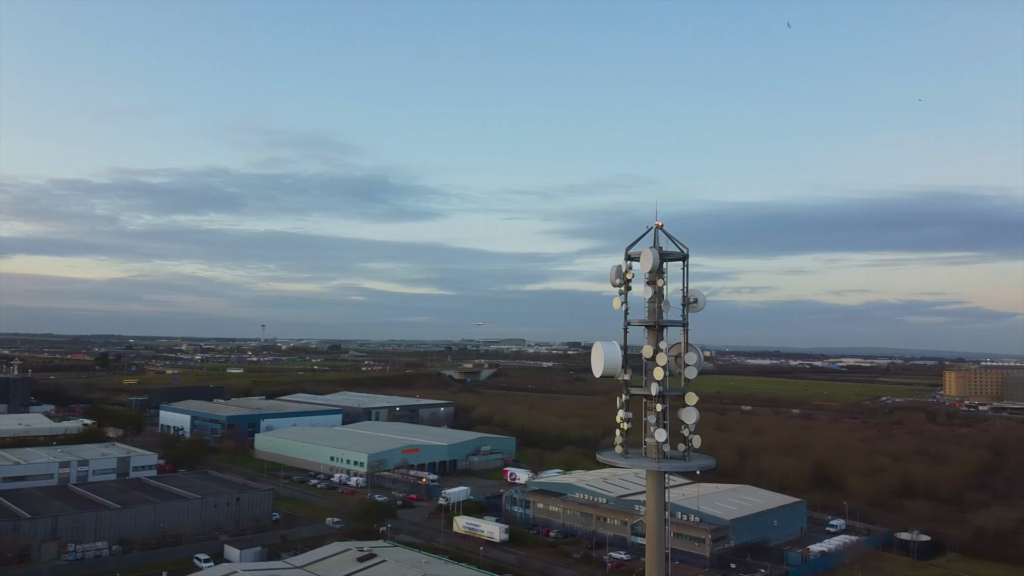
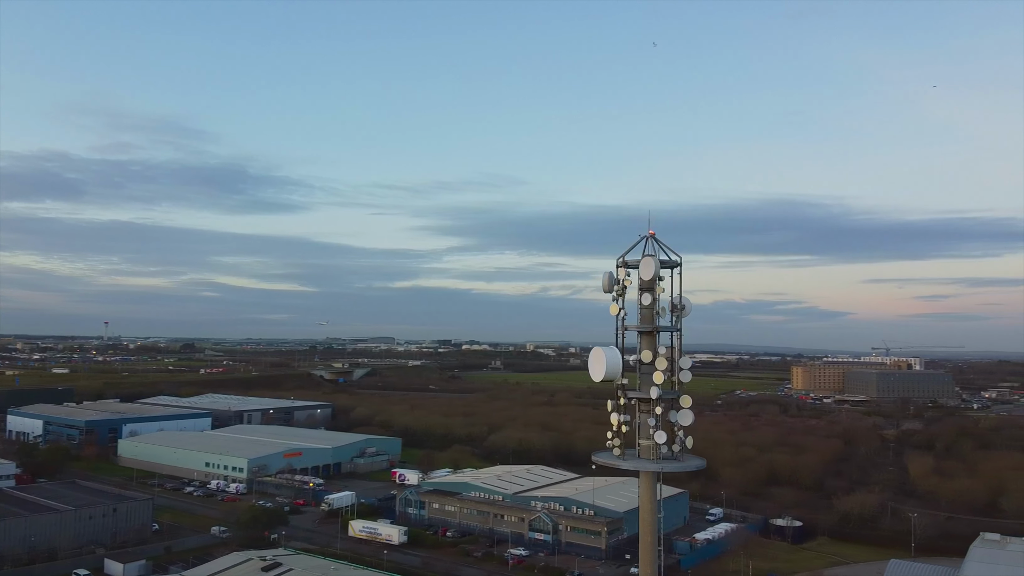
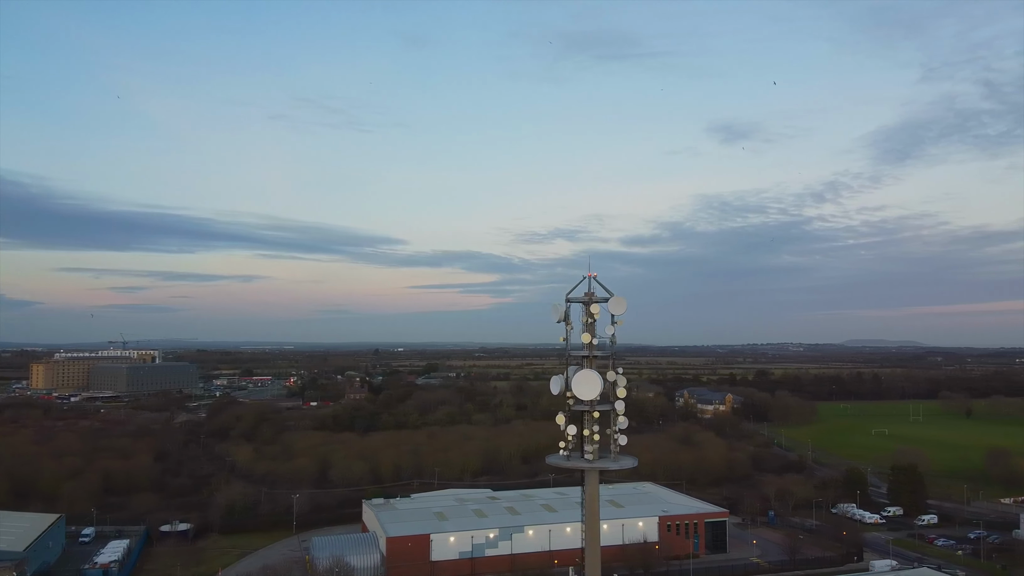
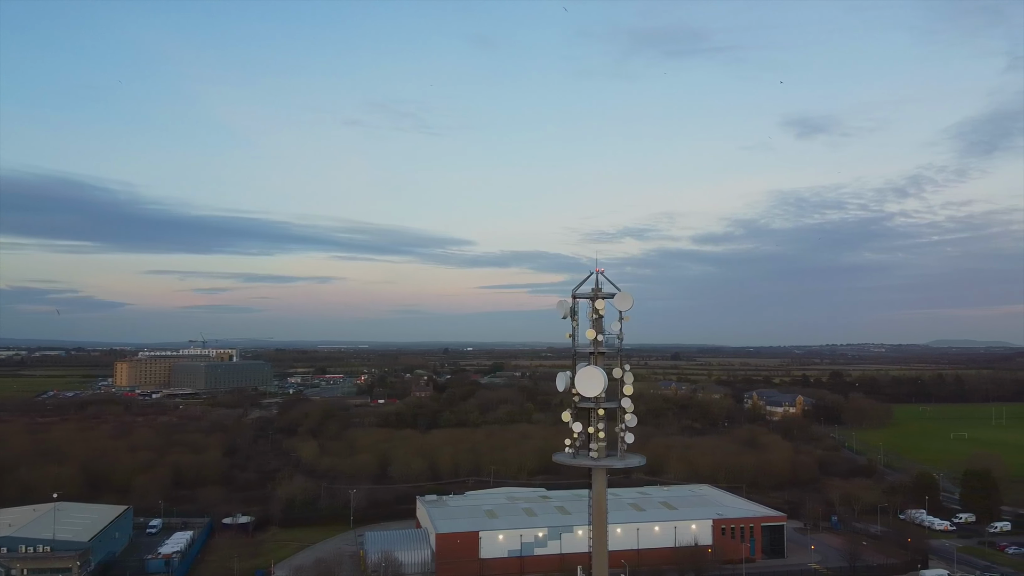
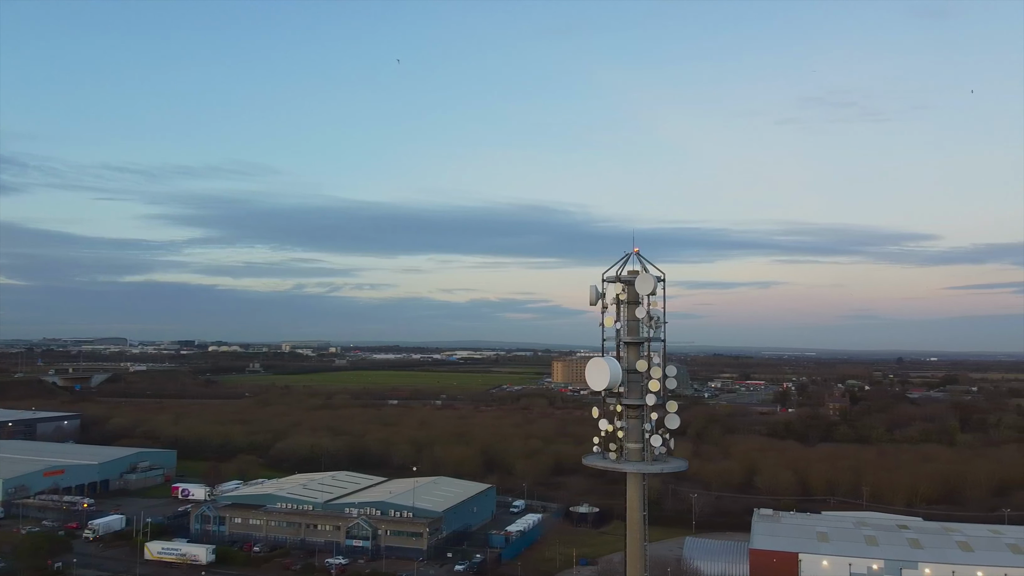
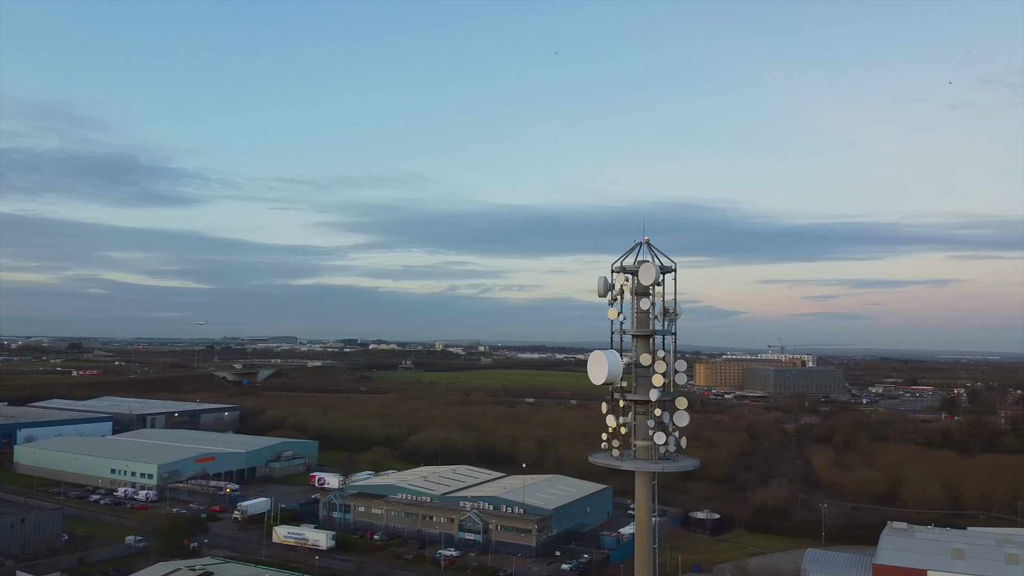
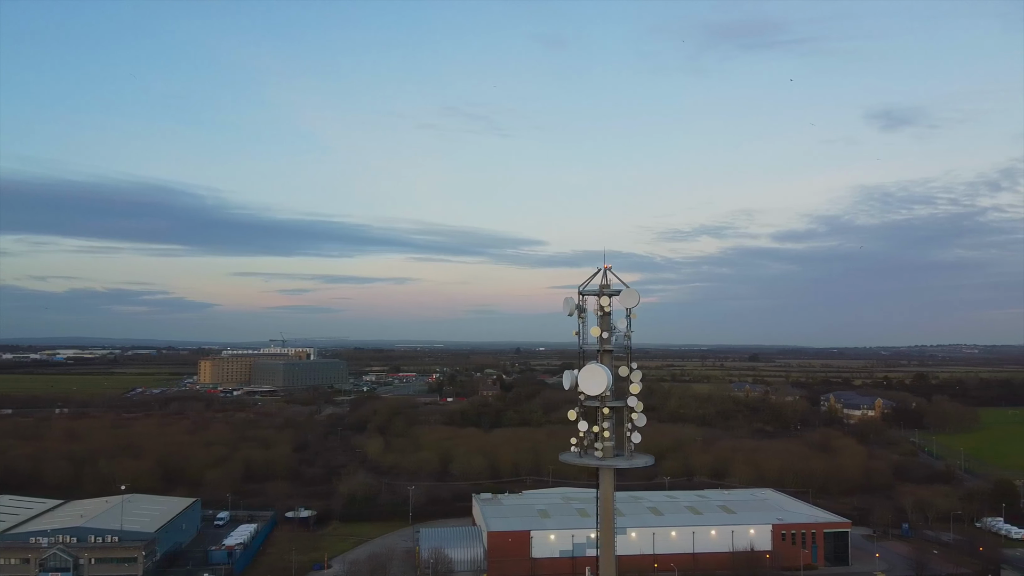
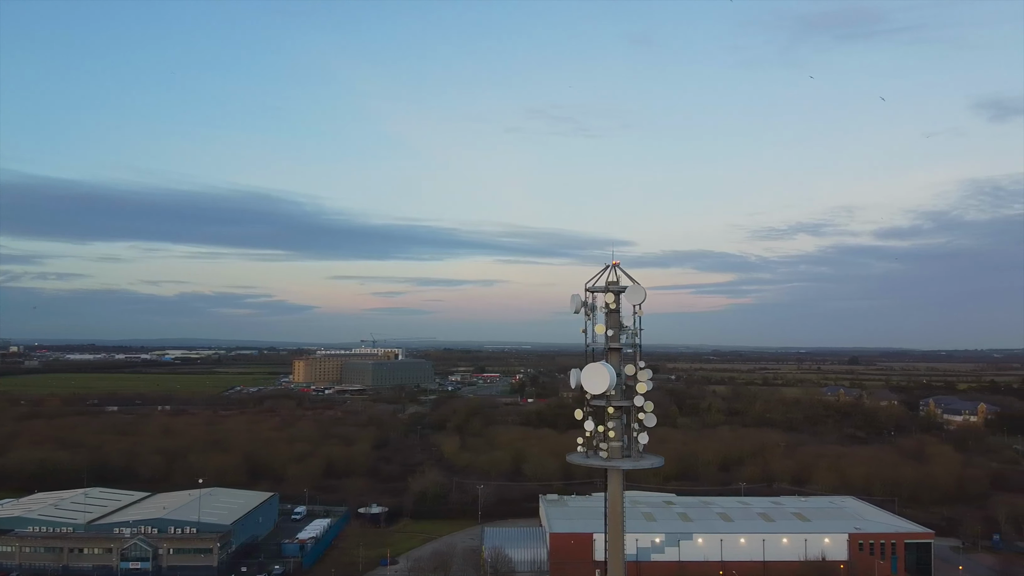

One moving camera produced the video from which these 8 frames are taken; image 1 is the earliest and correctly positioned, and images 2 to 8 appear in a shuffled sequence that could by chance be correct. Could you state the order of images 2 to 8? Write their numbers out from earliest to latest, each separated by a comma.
2, 6, 5, 8, 7, 4, 3
